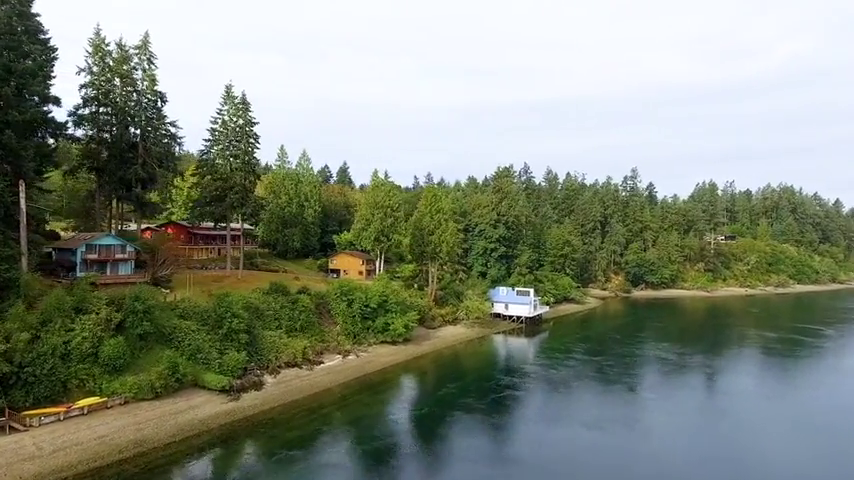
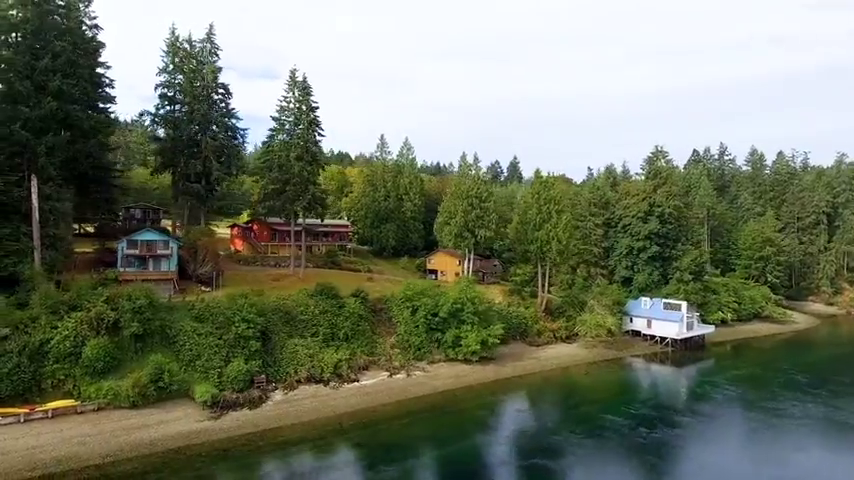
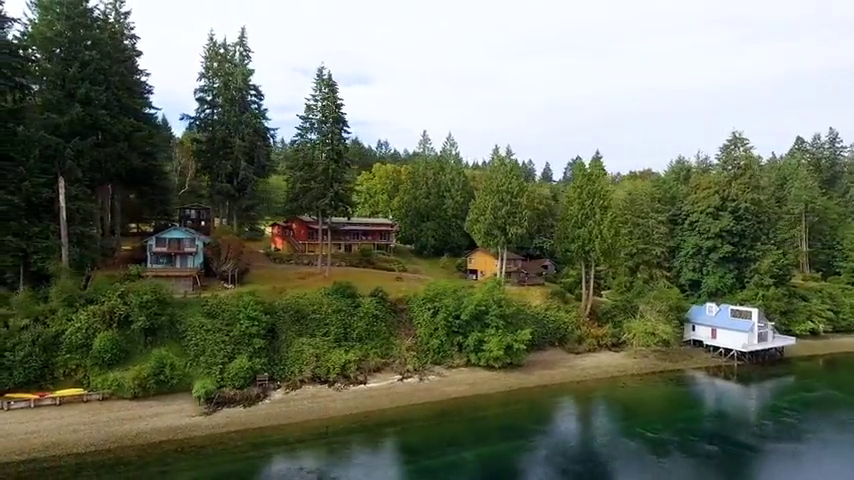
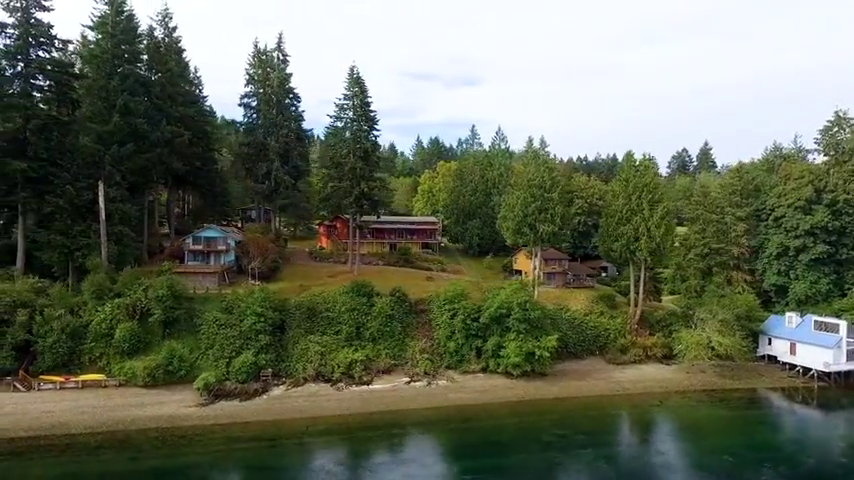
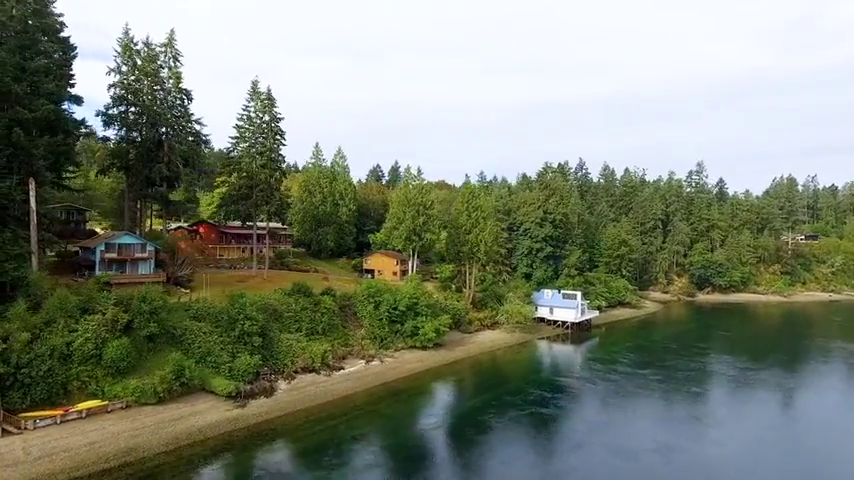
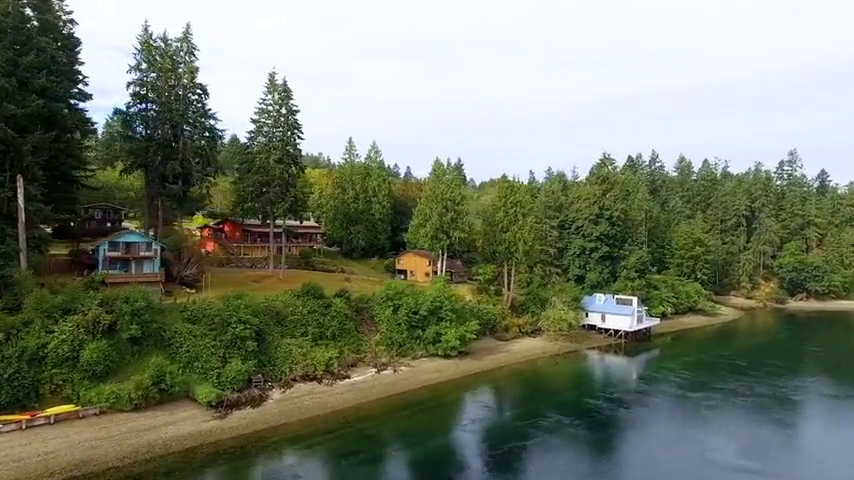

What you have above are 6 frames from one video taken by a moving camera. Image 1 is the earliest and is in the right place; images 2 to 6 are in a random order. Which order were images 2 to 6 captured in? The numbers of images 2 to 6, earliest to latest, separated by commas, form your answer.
5, 6, 2, 3, 4
